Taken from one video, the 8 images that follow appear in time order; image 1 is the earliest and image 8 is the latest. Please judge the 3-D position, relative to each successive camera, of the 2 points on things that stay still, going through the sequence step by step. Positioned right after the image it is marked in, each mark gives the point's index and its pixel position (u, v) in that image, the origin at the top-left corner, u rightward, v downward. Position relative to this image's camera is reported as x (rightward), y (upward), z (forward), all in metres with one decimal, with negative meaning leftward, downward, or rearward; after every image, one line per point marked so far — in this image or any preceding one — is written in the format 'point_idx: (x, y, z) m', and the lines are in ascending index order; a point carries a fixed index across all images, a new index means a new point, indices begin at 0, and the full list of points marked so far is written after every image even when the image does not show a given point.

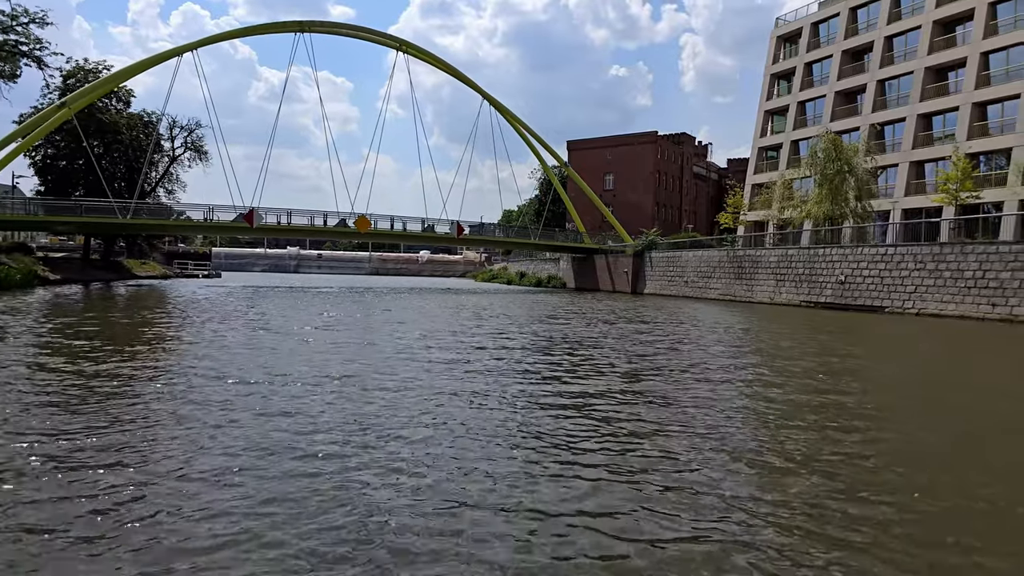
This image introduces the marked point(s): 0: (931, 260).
0: (+12.0, +0.8, +18.0) m
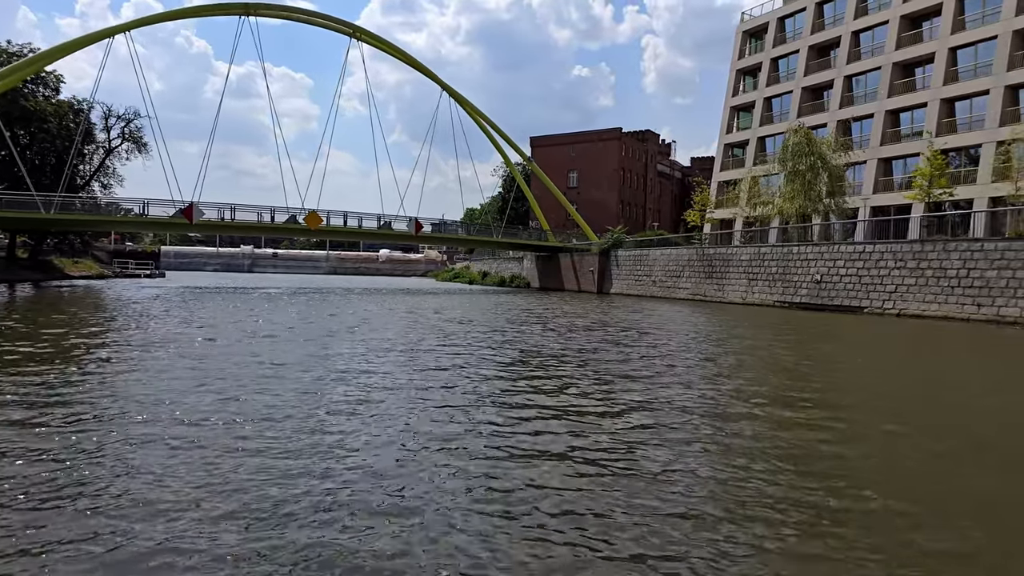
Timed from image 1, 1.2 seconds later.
0: (+10.9, +0.8, +17.2) m
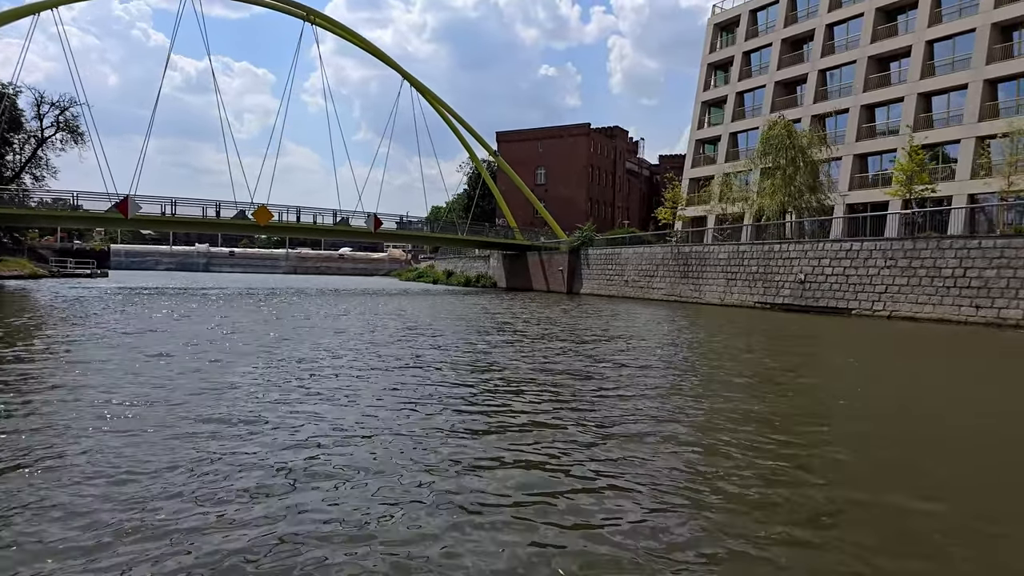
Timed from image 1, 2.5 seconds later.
0: (+10.0, +0.8, +16.2) m
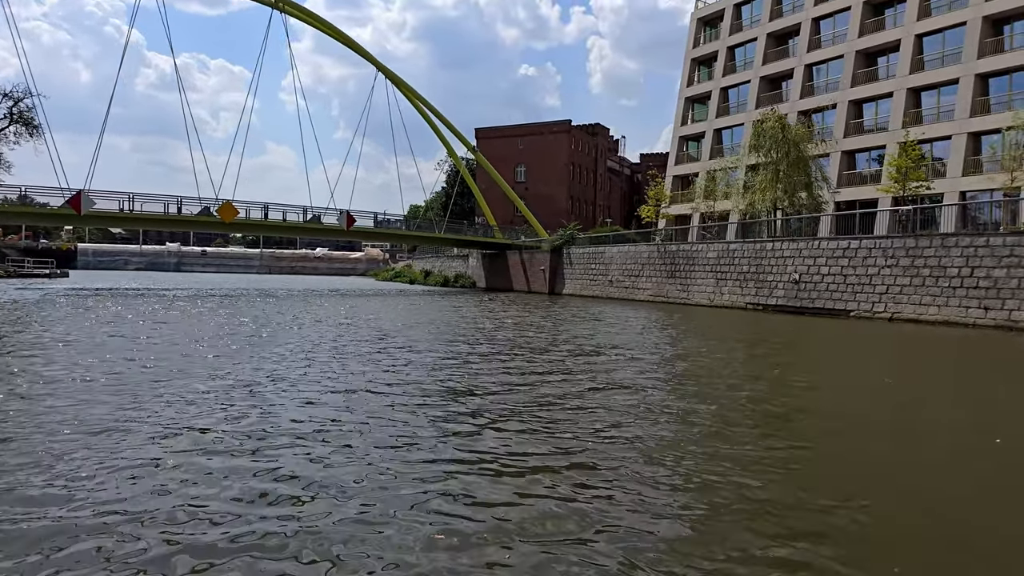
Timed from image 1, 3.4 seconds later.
0: (+9.5, +0.8, +15.3) m
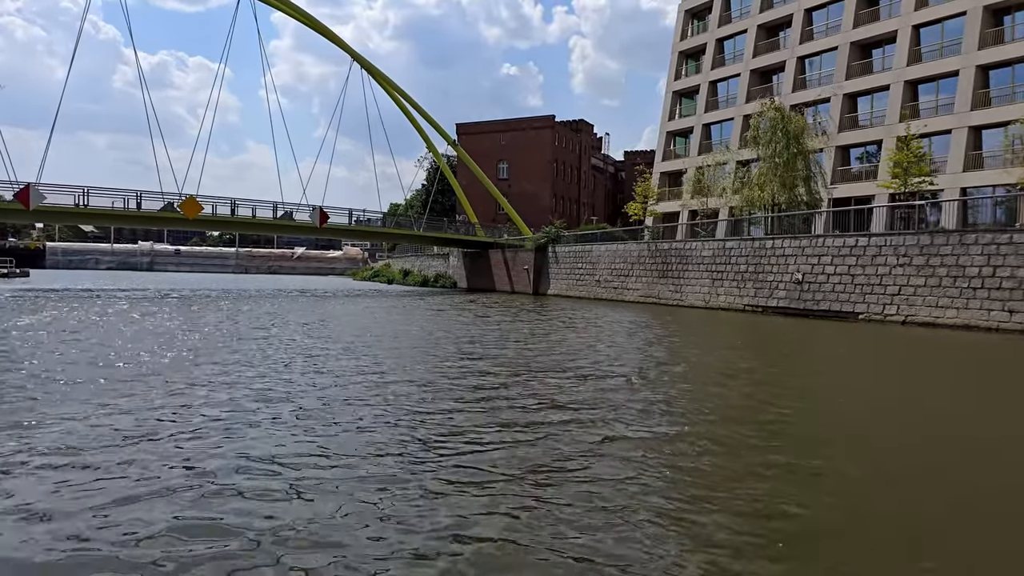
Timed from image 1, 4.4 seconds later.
0: (+9.1, +0.8, +14.3) m
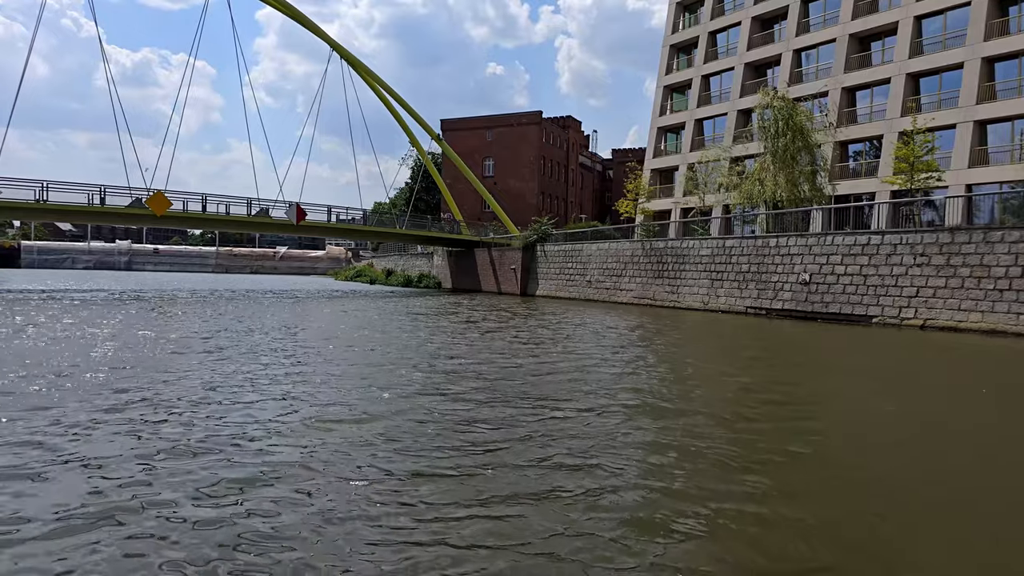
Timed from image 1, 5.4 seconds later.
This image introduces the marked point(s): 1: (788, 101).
0: (+8.8, +0.7, +13.3) m
1: (+8.4, +5.8, +19.9) m
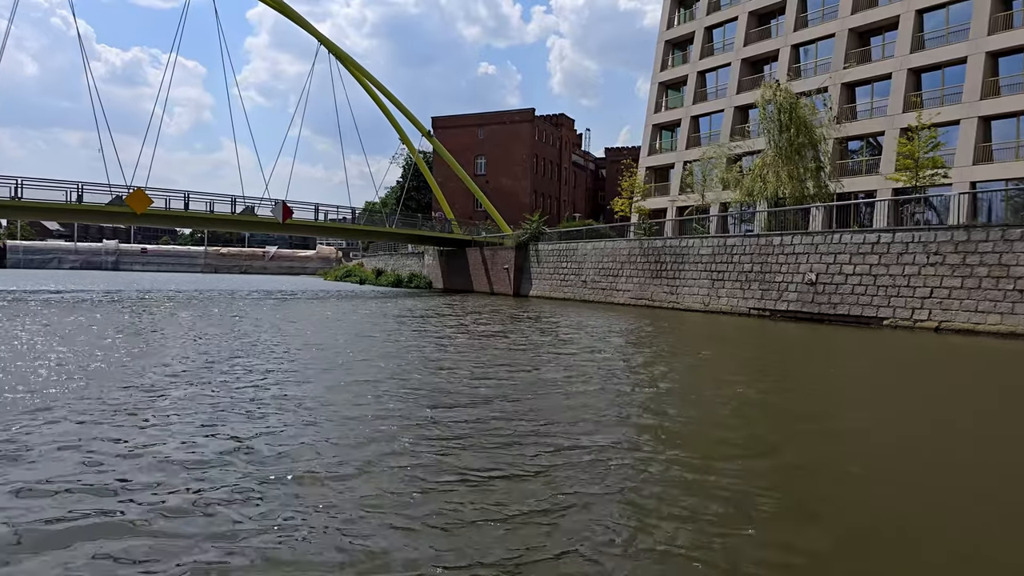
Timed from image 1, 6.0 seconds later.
0: (+8.7, +0.7, +12.7) m
1: (+8.2, +5.8, +19.3) m
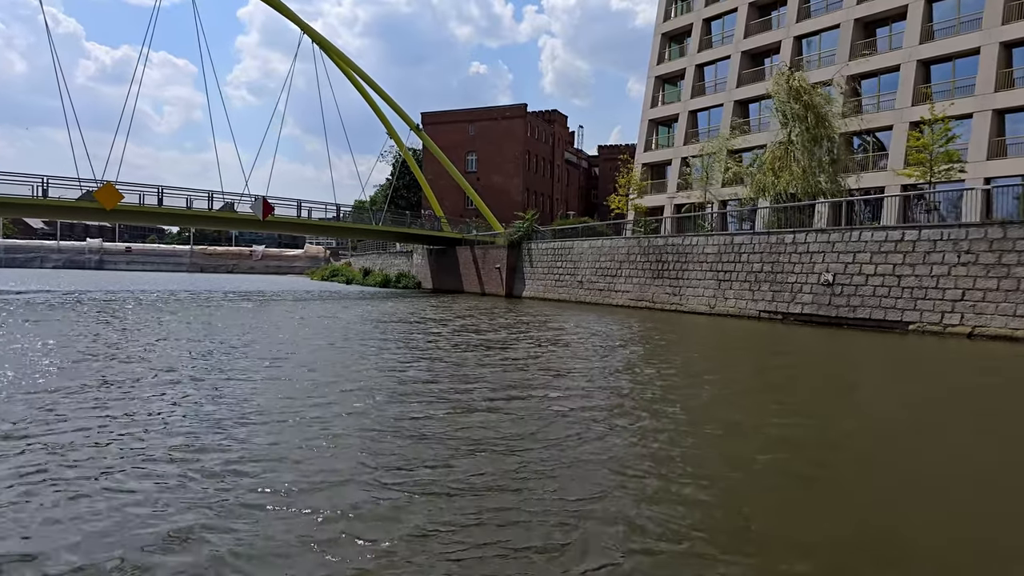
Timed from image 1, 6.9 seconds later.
0: (+8.5, +0.7, +11.7) m
1: (+7.9, +5.7, +18.3) m
